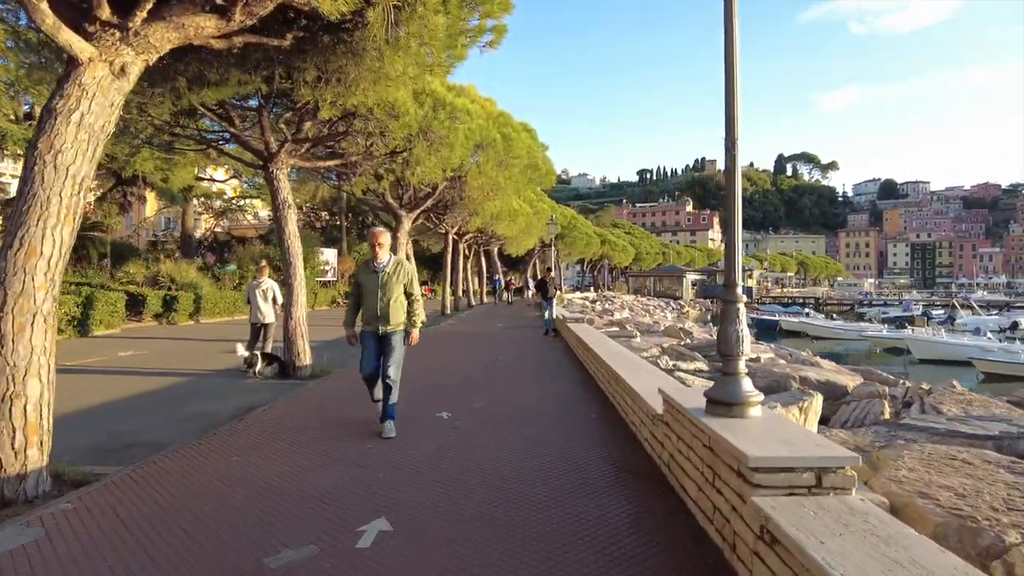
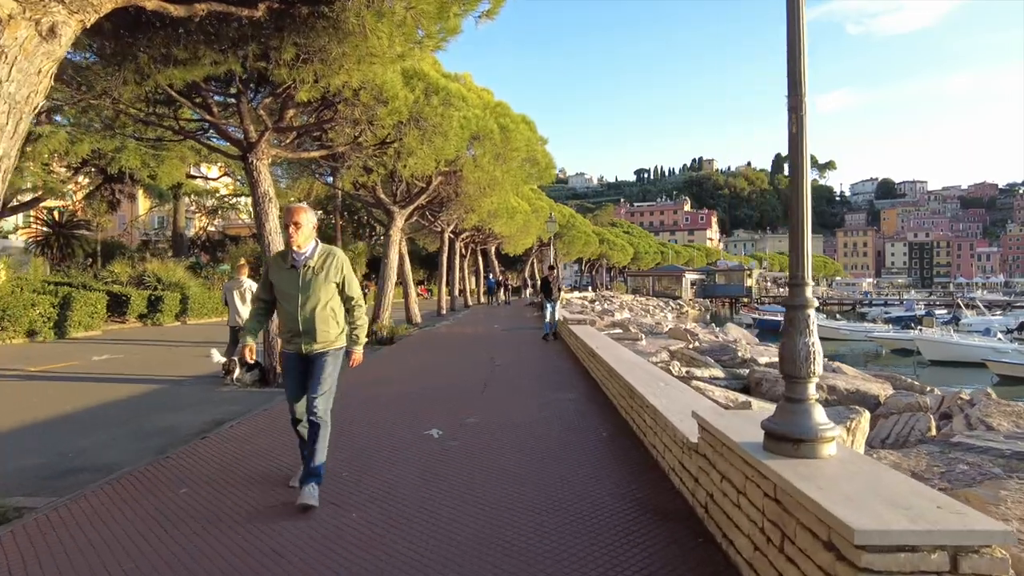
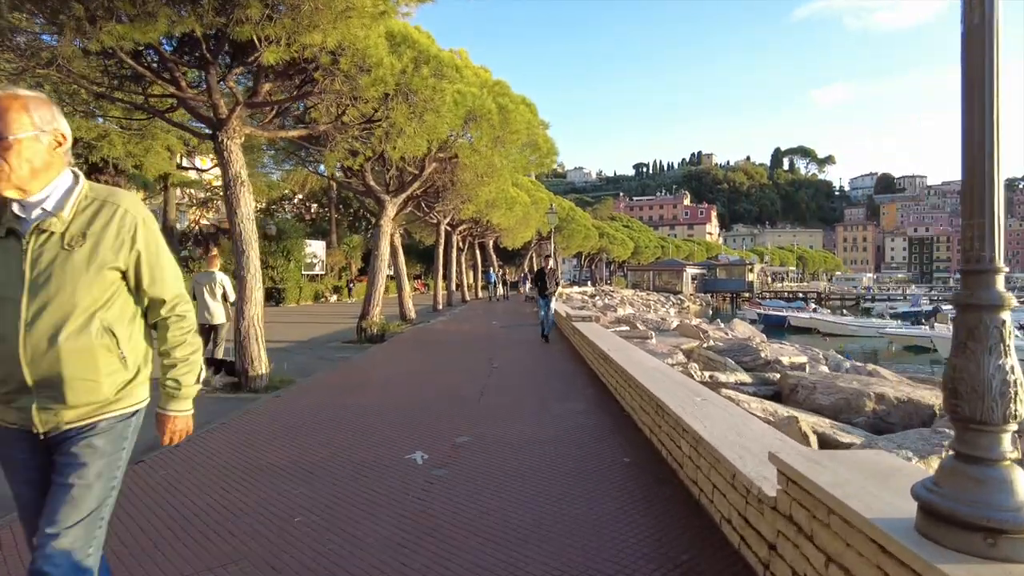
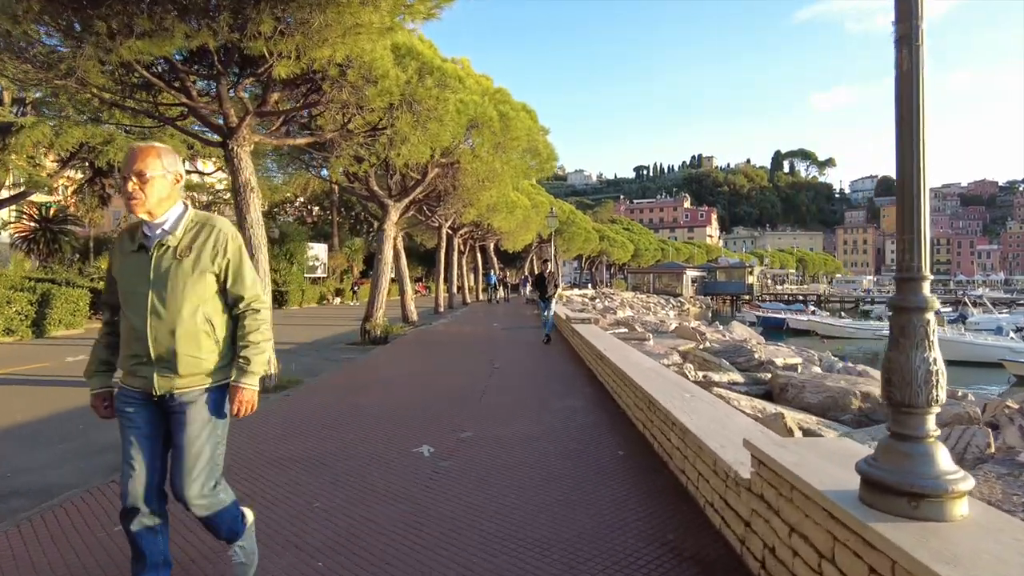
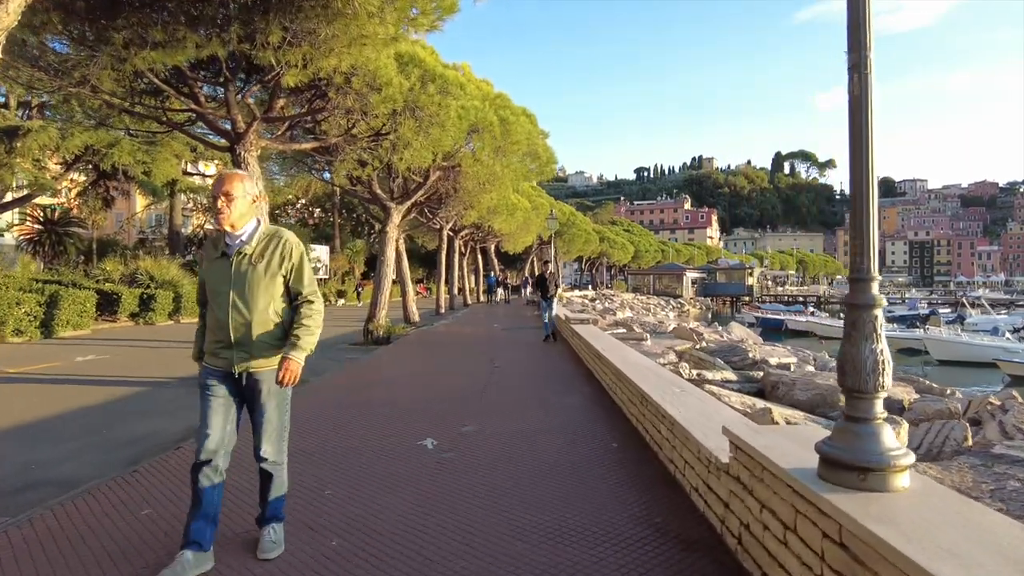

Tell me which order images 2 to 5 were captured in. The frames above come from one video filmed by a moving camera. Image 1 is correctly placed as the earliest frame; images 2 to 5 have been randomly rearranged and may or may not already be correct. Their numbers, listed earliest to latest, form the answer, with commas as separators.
2, 5, 4, 3
